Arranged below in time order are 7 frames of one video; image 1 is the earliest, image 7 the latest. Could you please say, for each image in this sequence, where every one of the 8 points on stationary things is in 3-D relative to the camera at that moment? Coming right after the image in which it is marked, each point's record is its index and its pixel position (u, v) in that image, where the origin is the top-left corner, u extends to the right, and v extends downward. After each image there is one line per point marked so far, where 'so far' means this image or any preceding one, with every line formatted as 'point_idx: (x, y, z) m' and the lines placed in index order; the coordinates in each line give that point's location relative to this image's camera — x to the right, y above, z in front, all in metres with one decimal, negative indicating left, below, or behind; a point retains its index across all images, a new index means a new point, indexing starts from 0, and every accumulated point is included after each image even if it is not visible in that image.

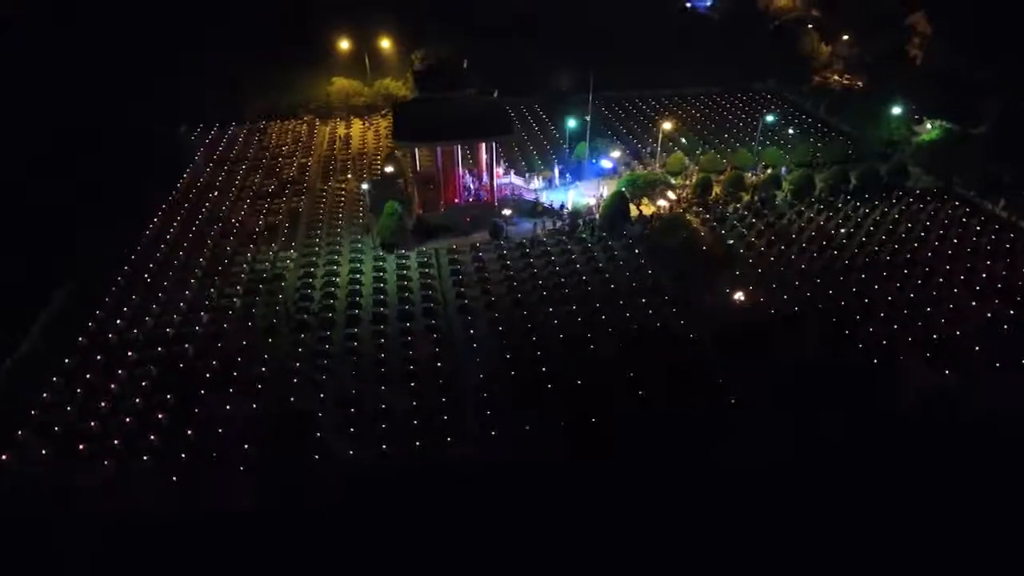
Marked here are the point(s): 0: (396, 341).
0: (-1.9, -0.9, +12.5) m
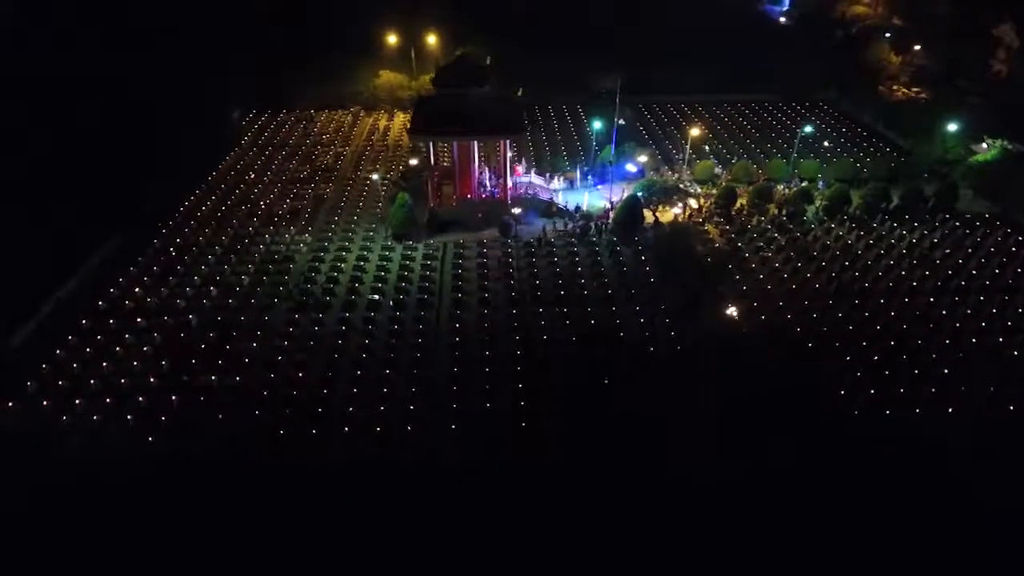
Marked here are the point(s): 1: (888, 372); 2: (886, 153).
0: (-2.2, -0.7, +12.9) m
1: (+6.1, -1.4, +12.2) m
2: (+9.2, +3.2, +18.6) m
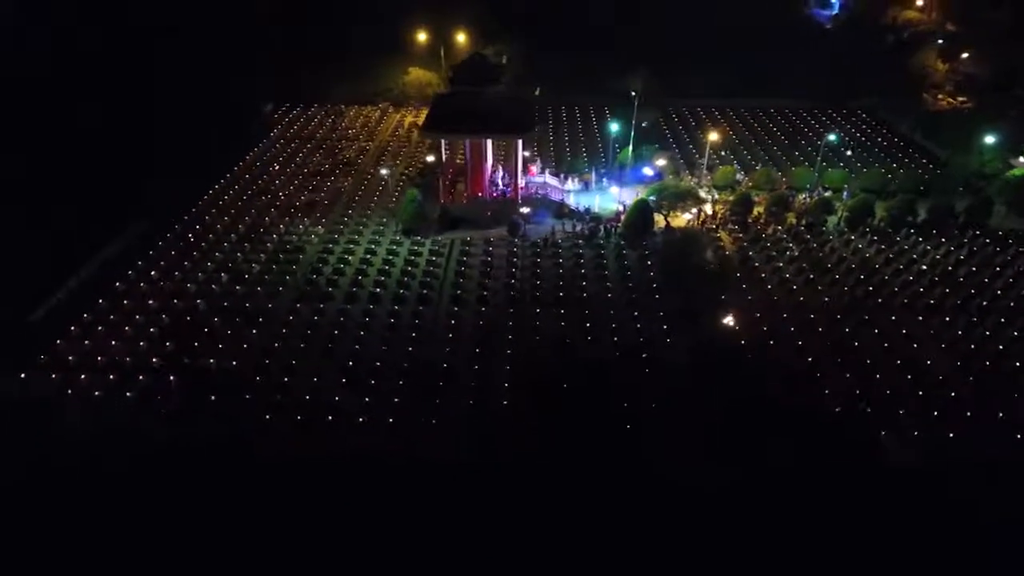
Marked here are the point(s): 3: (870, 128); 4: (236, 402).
0: (-2.3, -0.6, +13.1) m
1: (+5.9, -1.6, +11.8) m
2: (+9.7, +2.8, +17.9) m
3: (+9.3, +4.1, +19.6) m
4: (-4.2, -1.7, +11.4) m
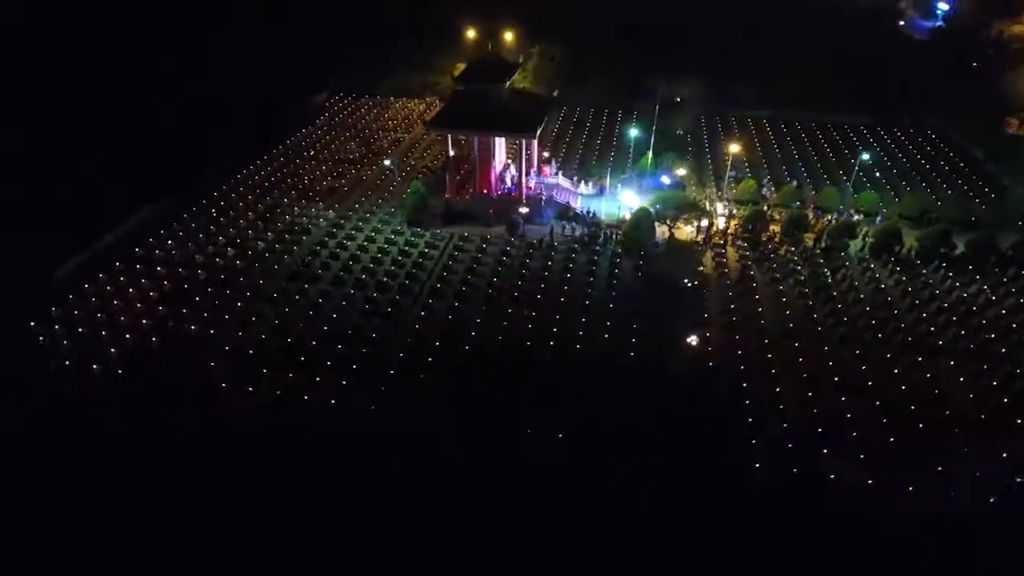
0: (-2.8, -0.3, +13.5) m
1: (+5.0, -2.1, +10.9) m
2: (+10.0, +2.0, +16.3) m
3: (+10.0, +3.2, +18.0) m
4: (-5.1, -1.3, +12.2) m
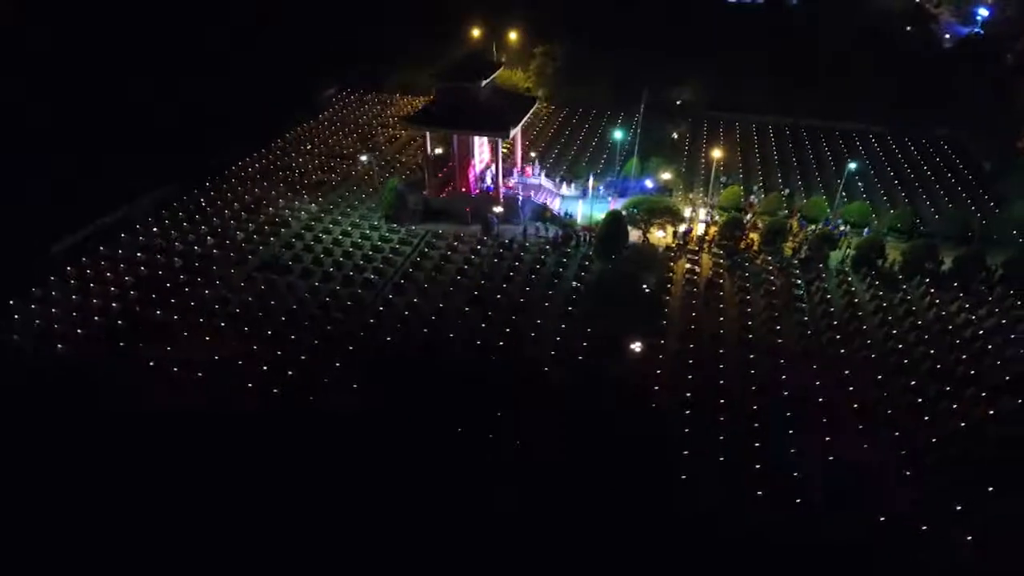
0: (-3.5, -0.2, +13.7) m
1: (+3.9, -2.3, +10.5) m
2: (+9.6, +1.6, +15.5) m
3: (+9.8, +2.8, +17.2) m
4: (-5.9, -1.0, +12.5) m
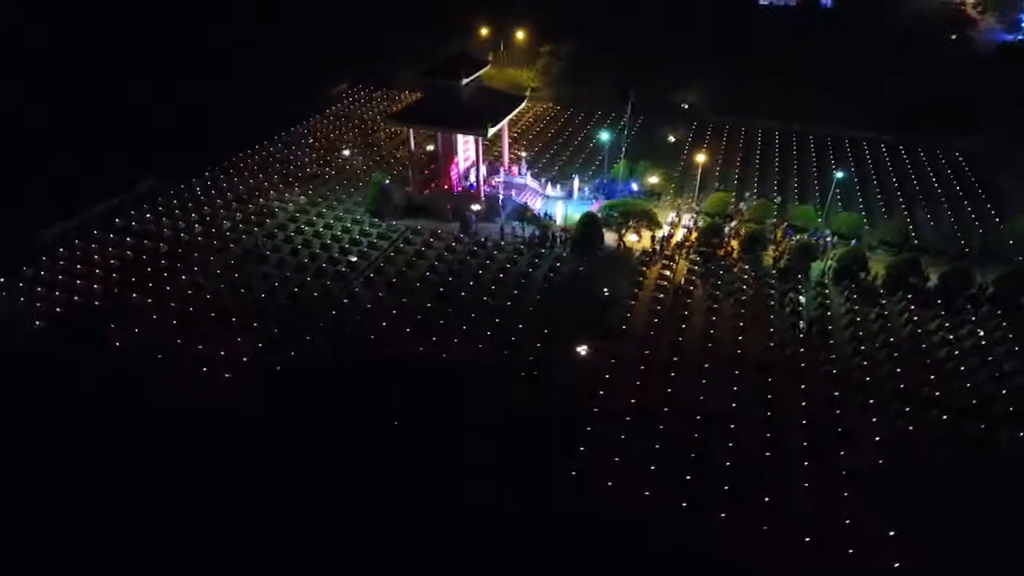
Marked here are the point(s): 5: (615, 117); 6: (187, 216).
0: (-4.2, 0.0, +14.0) m
1: (+3.0, -2.4, +10.2) m
2: (+9.1, +1.2, +14.7) m
3: (+9.5, +2.4, +16.4) m
4: (-6.7, -0.8, +13.0) m
5: (+2.7, +4.4, +19.5) m
6: (-7.0, +1.5, +16.2) m
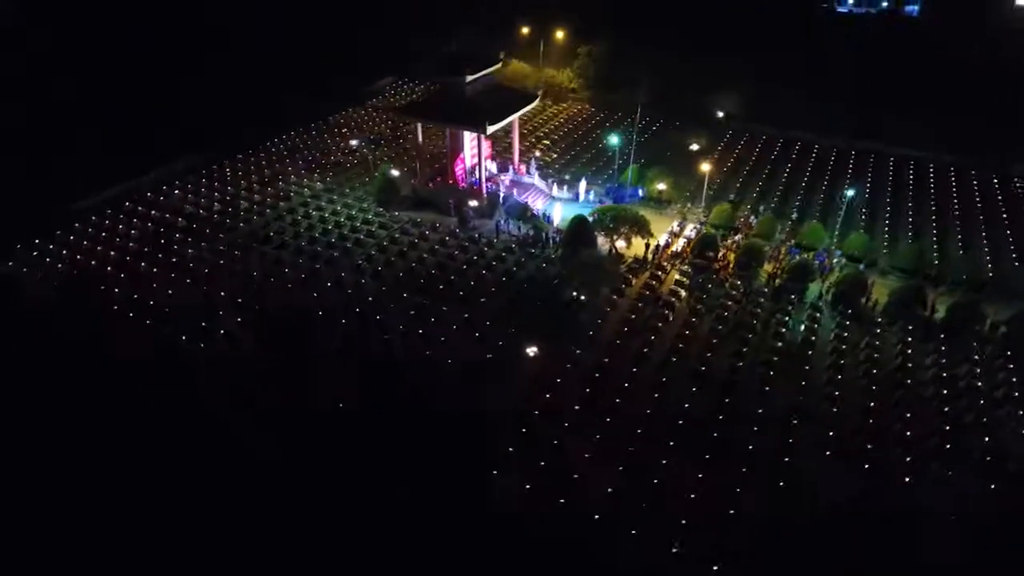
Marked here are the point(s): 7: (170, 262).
0: (-4.4, +0.4, +14.4) m
1: (+1.9, -2.5, +9.7) m
2: (+8.9, +0.5, +13.4) m
3: (+9.6, +1.7, +15.0) m
4: (-7.1, -0.2, +13.8) m
5: (+3.4, +4.1, +18.9) m
6: (-6.8, +2.1, +17.0) m
7: (-6.7, +0.5, +14.7) m
